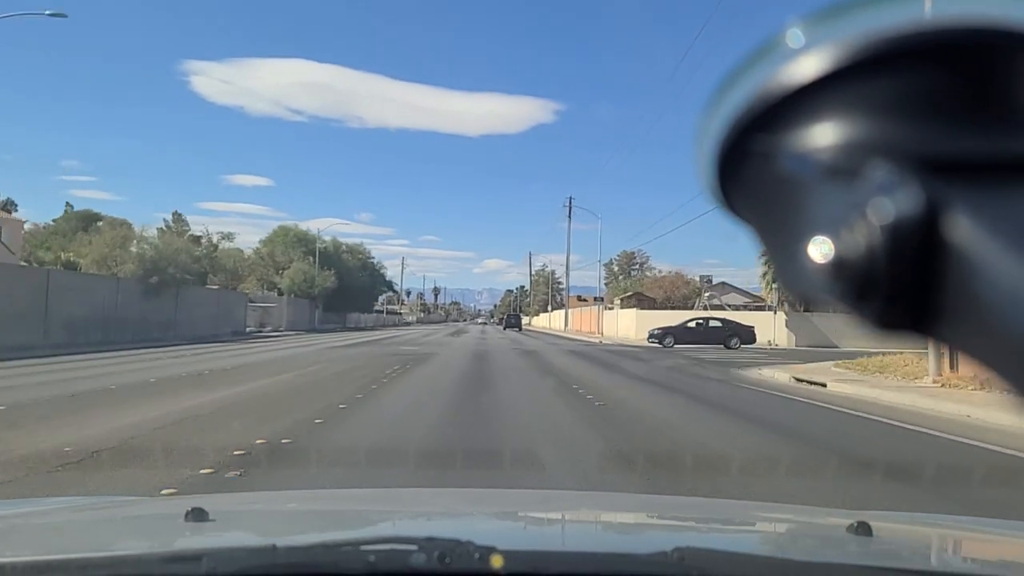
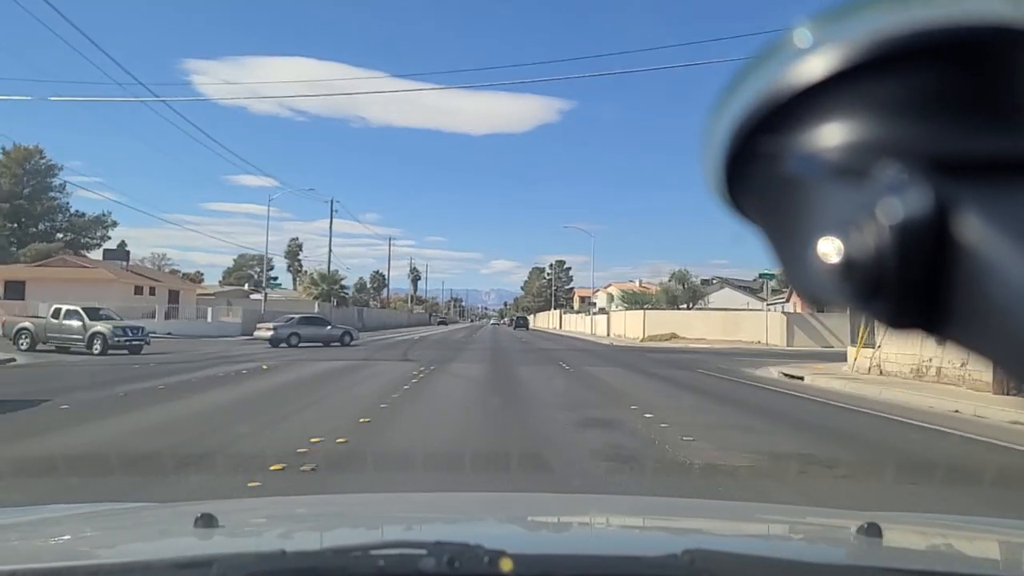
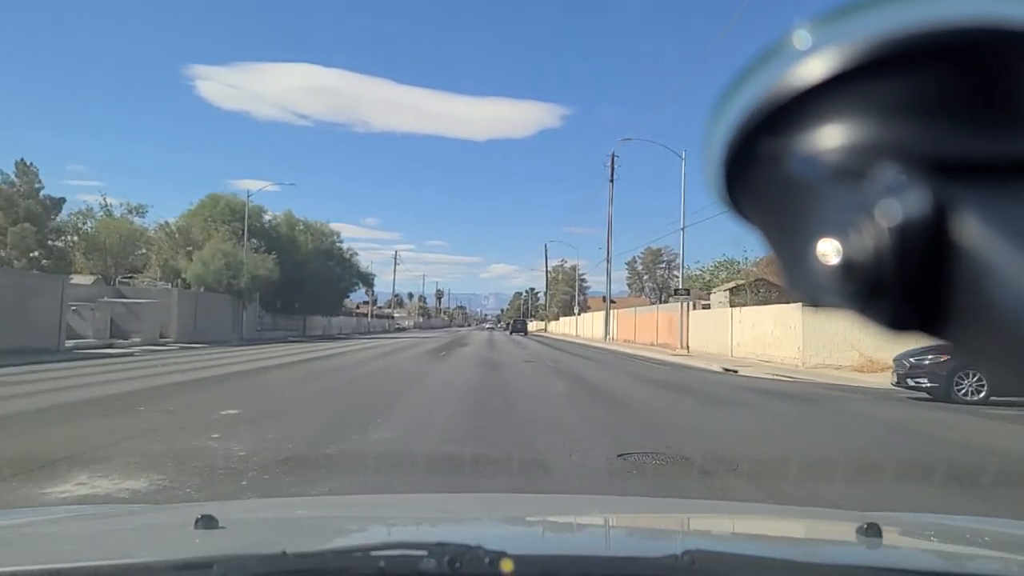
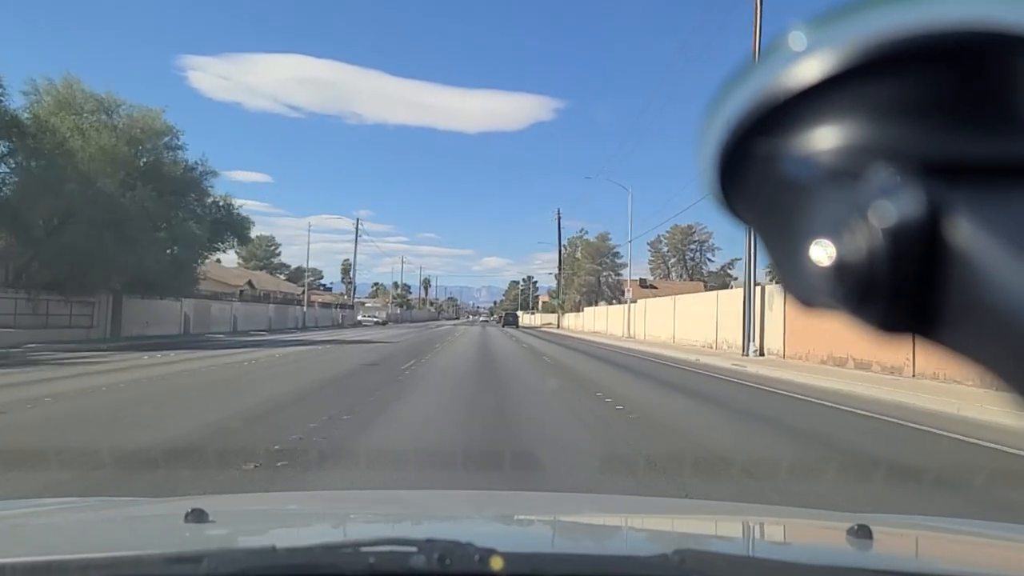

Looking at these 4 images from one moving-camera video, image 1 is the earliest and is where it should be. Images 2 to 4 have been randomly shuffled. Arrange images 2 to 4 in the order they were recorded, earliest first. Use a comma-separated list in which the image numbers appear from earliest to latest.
3, 4, 2
